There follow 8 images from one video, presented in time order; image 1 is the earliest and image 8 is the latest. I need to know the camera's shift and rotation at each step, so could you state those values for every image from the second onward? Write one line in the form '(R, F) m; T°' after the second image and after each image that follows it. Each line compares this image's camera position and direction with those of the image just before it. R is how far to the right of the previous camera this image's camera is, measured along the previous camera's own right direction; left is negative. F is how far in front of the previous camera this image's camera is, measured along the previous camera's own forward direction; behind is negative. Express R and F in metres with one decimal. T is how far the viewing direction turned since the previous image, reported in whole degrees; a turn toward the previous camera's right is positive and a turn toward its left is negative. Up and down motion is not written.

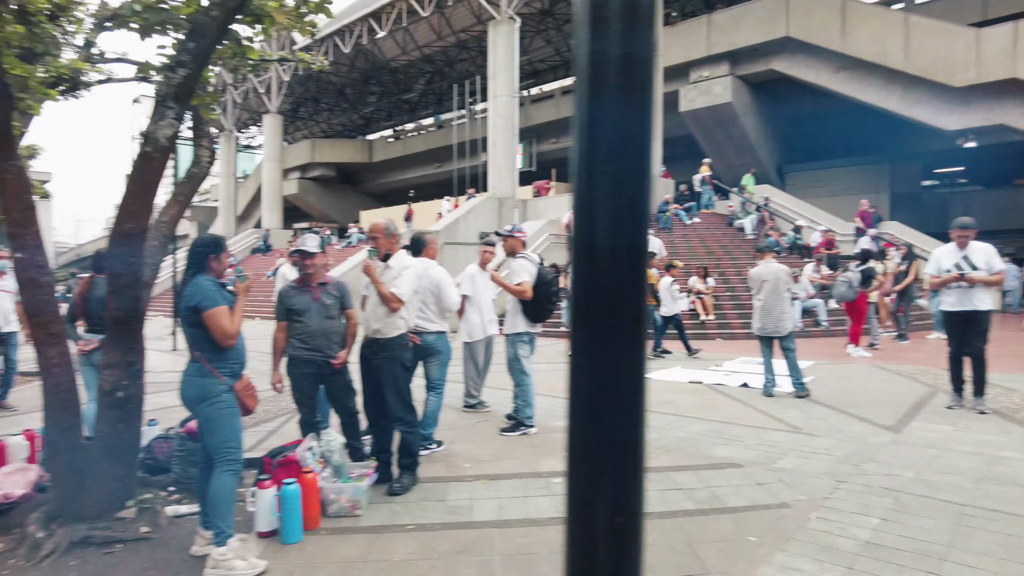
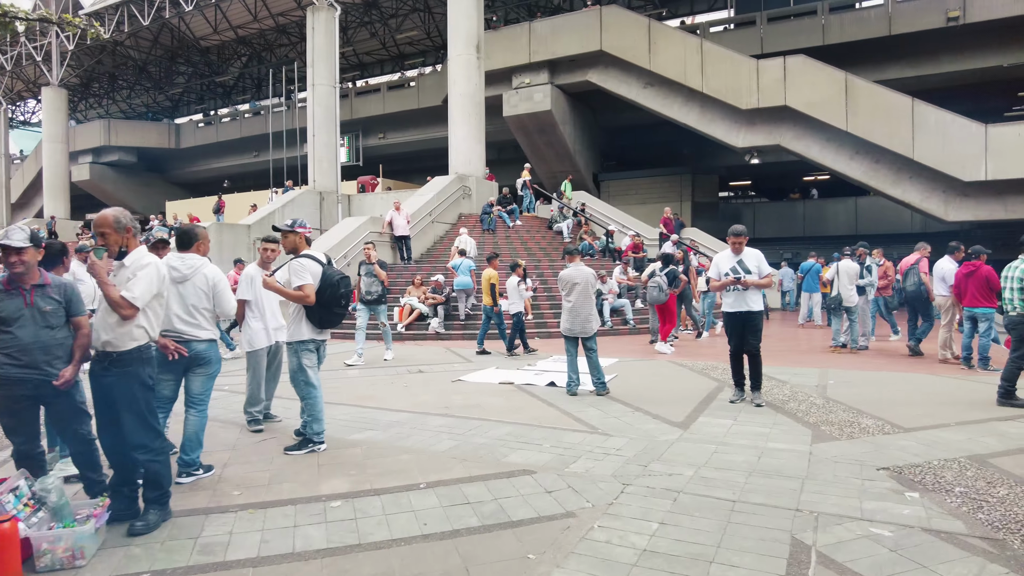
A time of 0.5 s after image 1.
(+0.3, +0.3) m; +14°
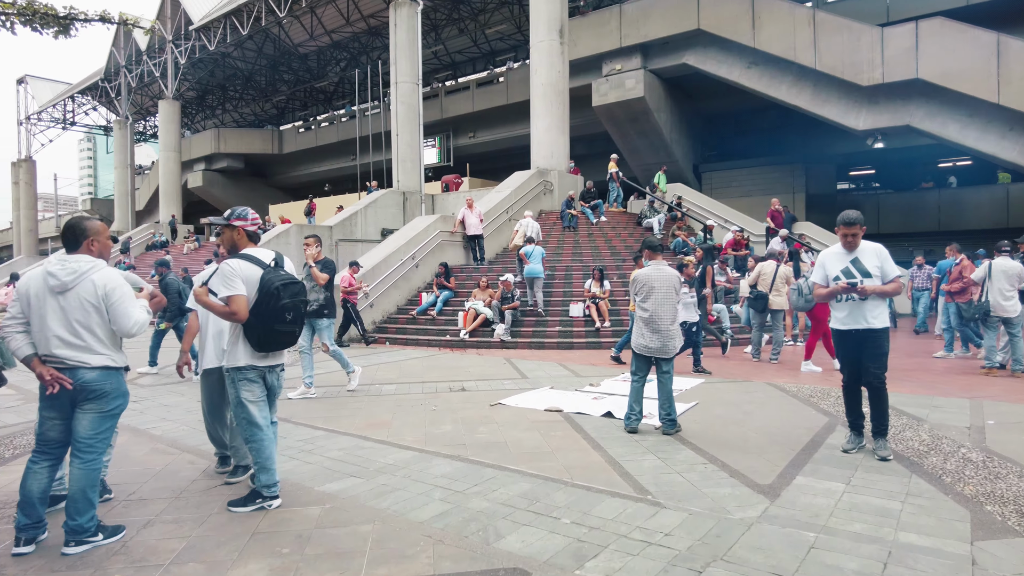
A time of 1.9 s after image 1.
(+0.5, +1.3) m; -9°
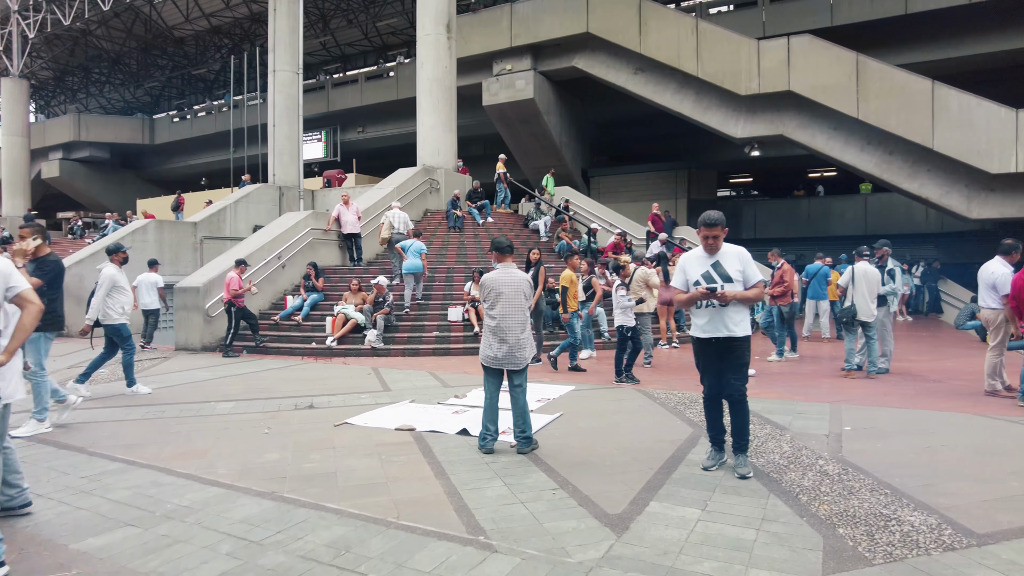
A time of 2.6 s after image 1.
(+0.4, +0.5) m; +9°
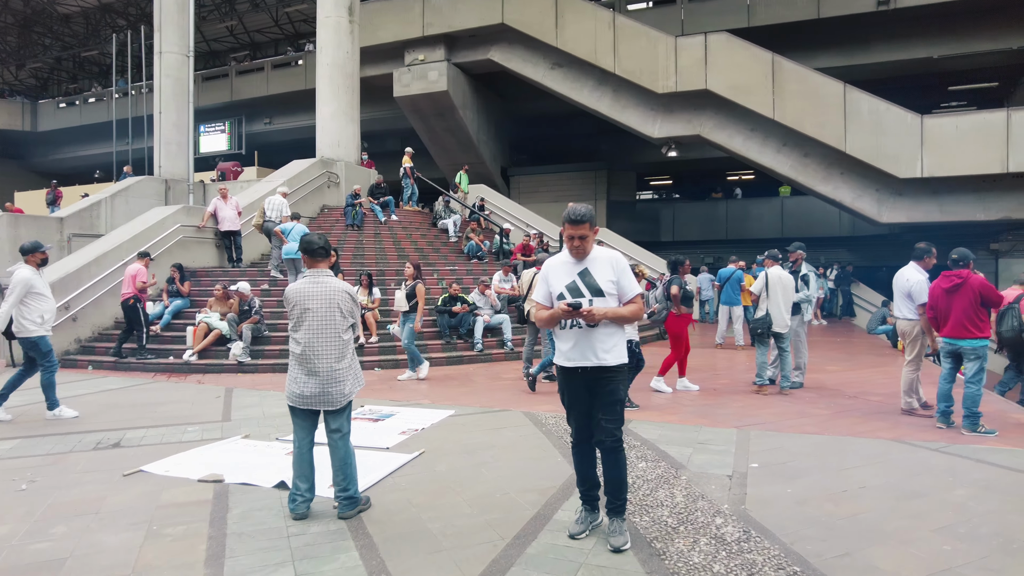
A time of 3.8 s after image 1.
(+0.6, +1.0) m; +6°
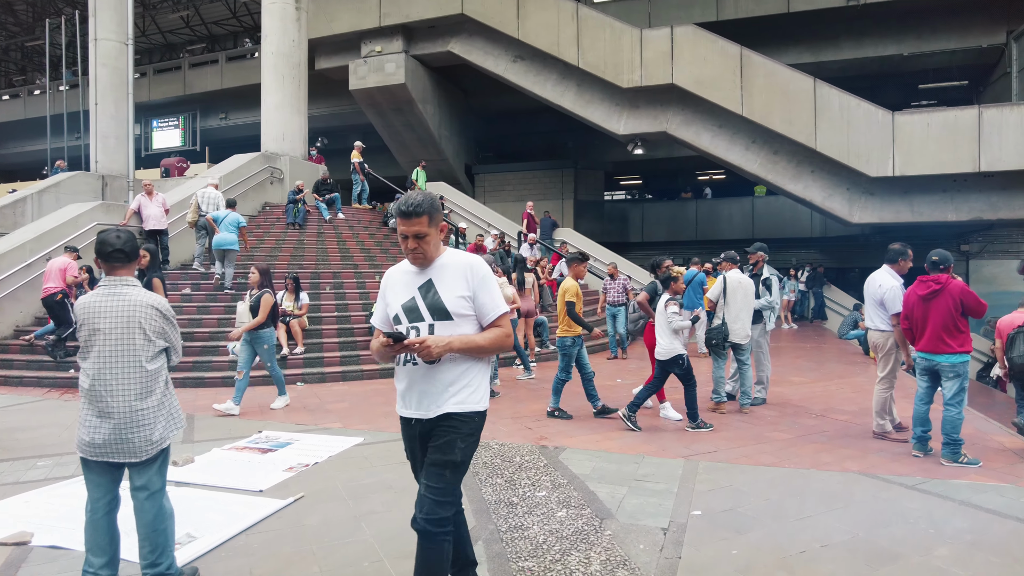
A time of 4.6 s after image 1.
(+0.5, +0.8) m; +2°
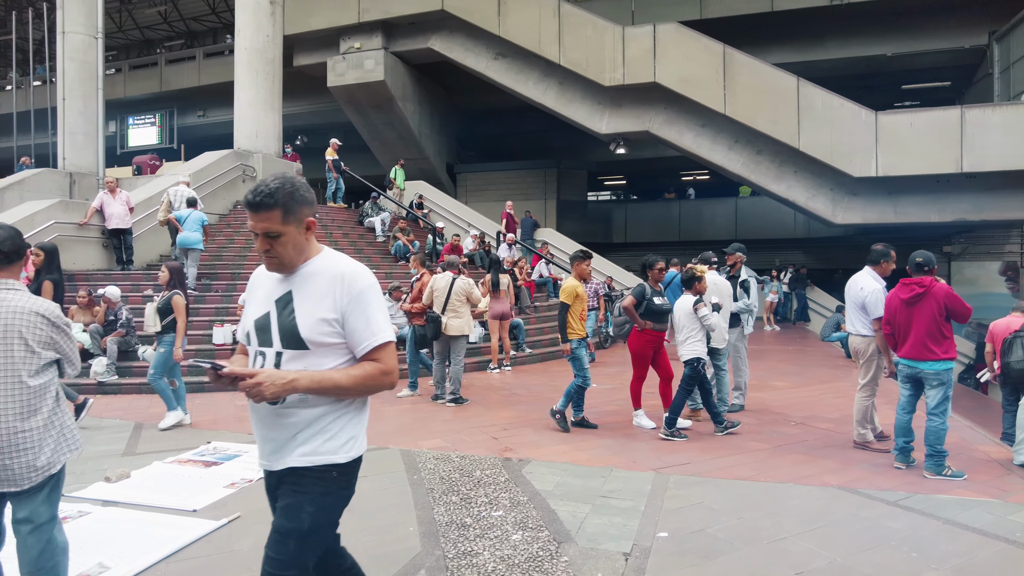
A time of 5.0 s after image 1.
(+0.2, +0.3) m; +1°
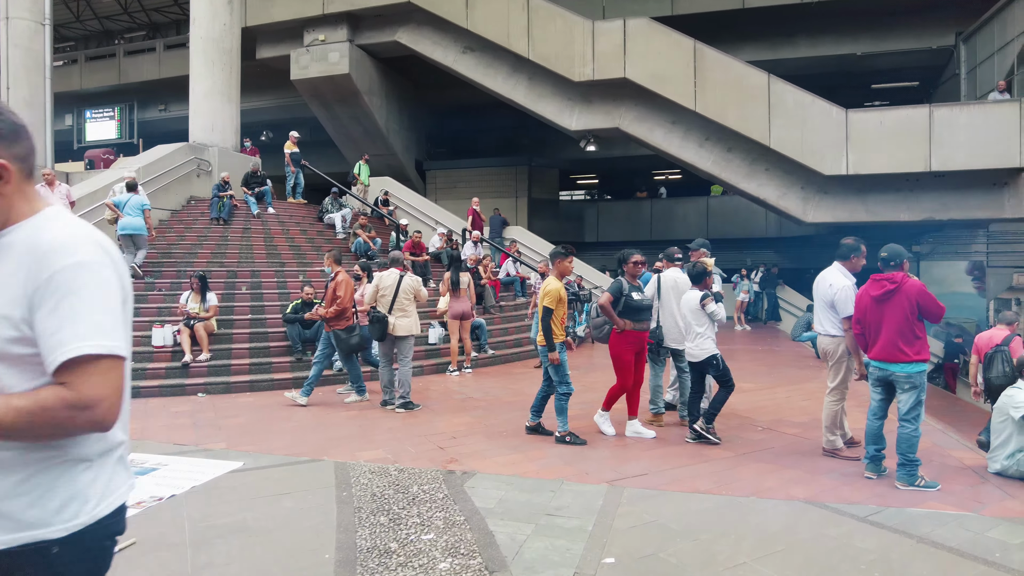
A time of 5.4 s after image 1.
(+0.2, +0.4) m; +2°
